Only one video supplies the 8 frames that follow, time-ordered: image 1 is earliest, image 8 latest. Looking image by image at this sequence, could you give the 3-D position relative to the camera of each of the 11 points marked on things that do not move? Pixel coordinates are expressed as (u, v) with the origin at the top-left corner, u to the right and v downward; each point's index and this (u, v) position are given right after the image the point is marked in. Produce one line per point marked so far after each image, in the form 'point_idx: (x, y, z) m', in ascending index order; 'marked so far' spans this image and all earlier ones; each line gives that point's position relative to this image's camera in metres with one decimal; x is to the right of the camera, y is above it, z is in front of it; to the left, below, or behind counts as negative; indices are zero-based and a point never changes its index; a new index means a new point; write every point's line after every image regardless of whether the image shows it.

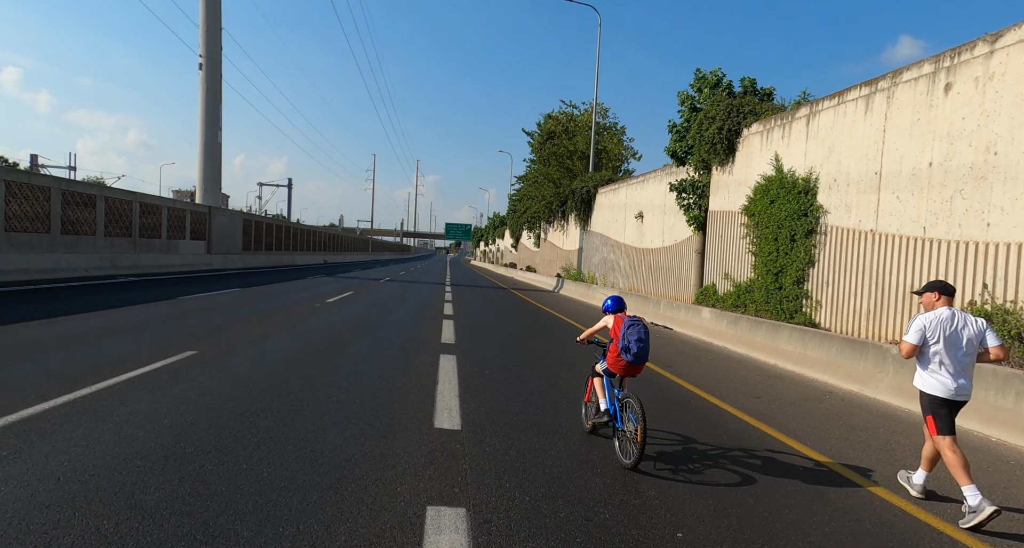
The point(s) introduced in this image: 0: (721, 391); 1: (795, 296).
0: (+2.8, -1.5, +8.4) m
1: (+5.3, -0.4, +11.6) m
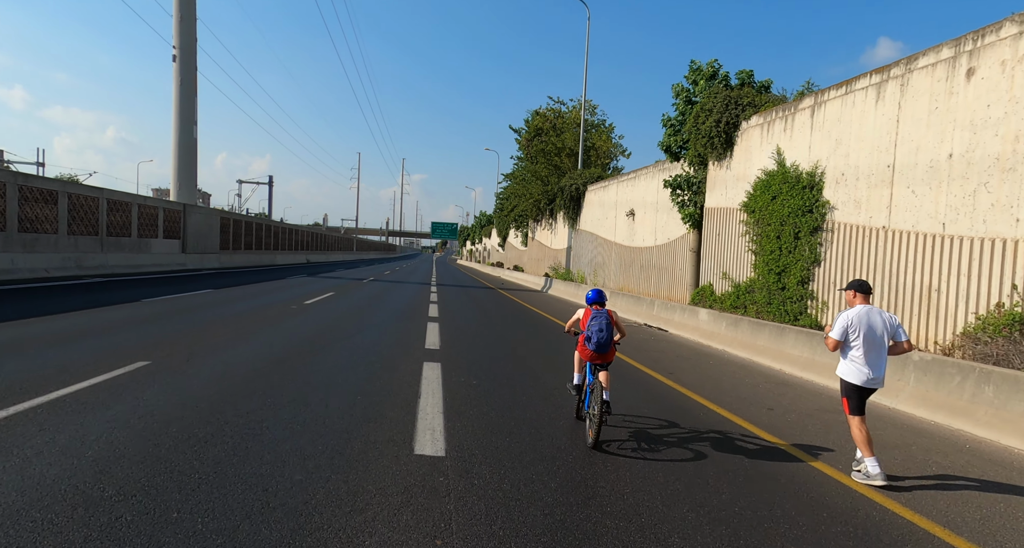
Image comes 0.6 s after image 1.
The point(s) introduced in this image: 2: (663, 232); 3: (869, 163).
0: (+2.7, -1.5, +7.7) m
1: (+5.1, -0.4, +11.0) m
2: (+4.8, +1.3, +19.4) m
3: (+5.5, +1.7, +9.6) m
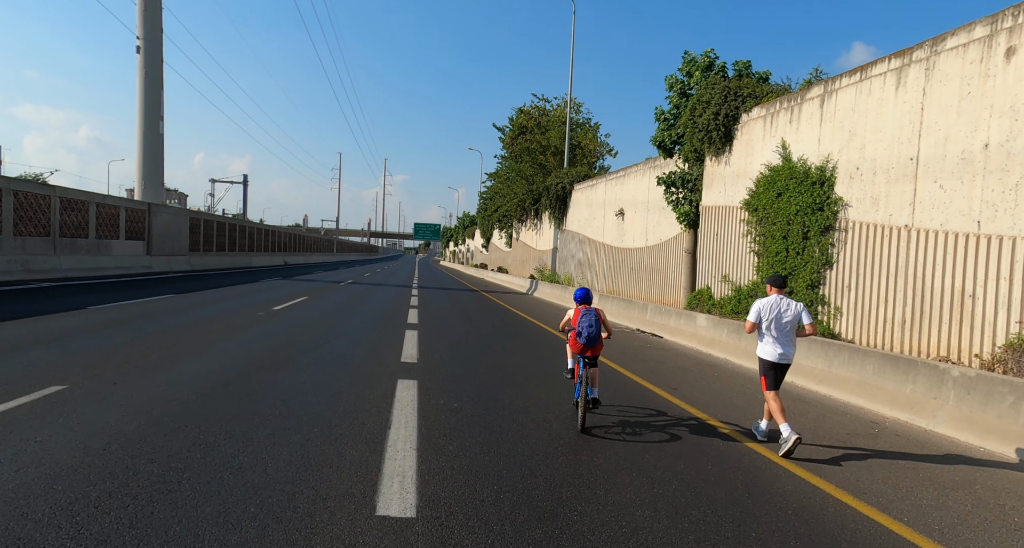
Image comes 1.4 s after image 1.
0: (+2.5, -1.6, +6.8) m
1: (+4.8, -0.4, +10.1) m
2: (+4.3, +1.3, +18.6) m
3: (+5.3, +1.7, +8.7) m
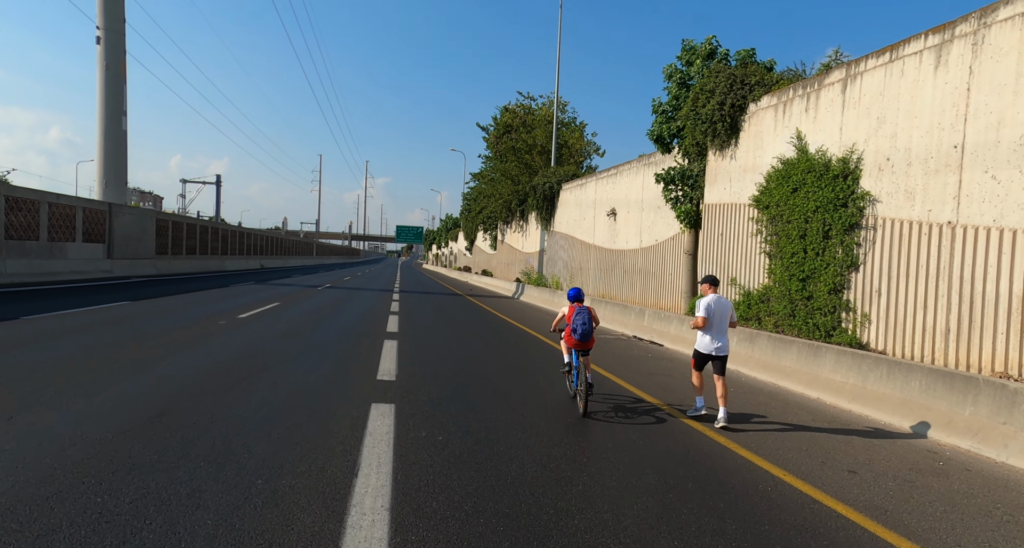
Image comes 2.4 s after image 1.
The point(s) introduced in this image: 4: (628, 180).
0: (+2.5, -1.6, +5.8) m
1: (+4.7, -0.5, +9.1) m
2: (+4.0, +1.2, +17.6) m
3: (+5.2, +1.6, +7.8) m
4: (+3.7, +3.0, +19.6) m
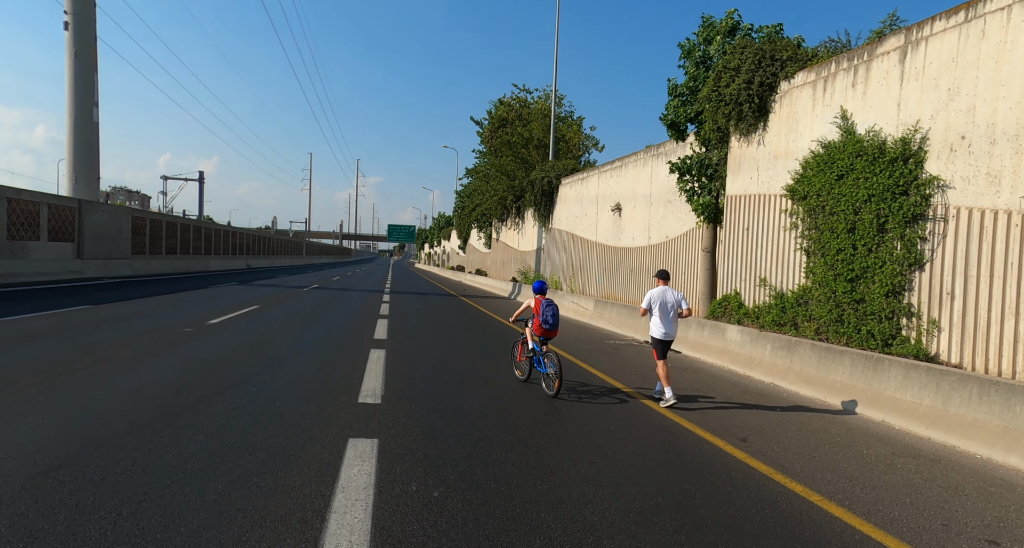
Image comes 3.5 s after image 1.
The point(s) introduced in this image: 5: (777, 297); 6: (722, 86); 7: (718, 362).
0: (+2.6, -1.6, +4.5) m
1: (+4.8, -0.5, +7.9) m
2: (+3.9, +1.2, +16.3) m
3: (+5.2, +1.6, +6.5) m
4: (+3.6, +3.0, +18.3) m
5: (+4.3, -0.4, +10.0) m
6: (+3.8, +3.4, +11.4) m
7: (+3.5, -1.5, +10.6) m
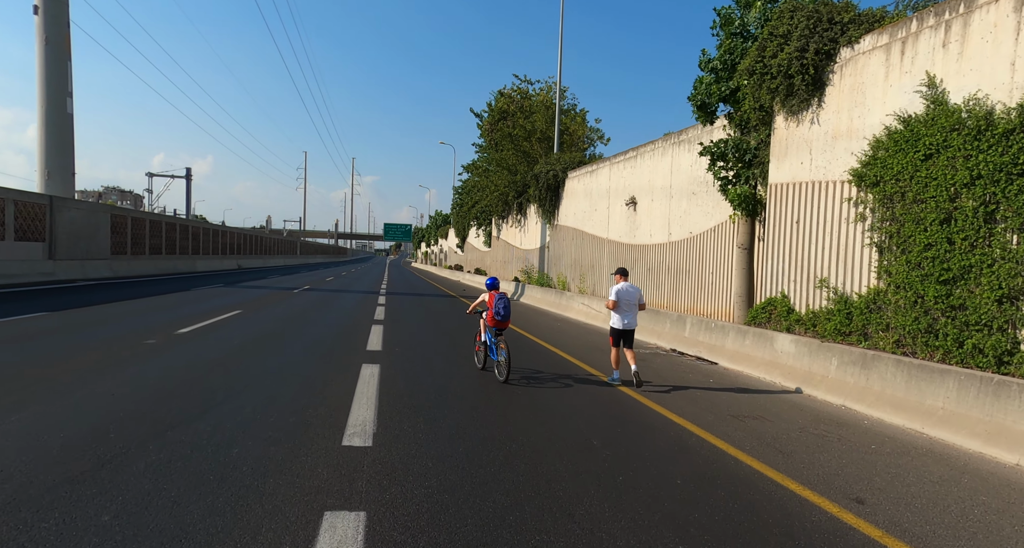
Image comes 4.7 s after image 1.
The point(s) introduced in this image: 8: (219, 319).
0: (+2.9, -1.6, +3.0) m
1: (+5.0, -0.5, +6.3) m
2: (+4.1, +1.2, +14.8) m
3: (+5.5, +1.6, +5.0) m
4: (+3.8, +3.0, +16.8) m
5: (+4.5, -0.4, +8.5) m
6: (+4.0, +3.4, +9.9) m
7: (+3.8, -1.5, +9.1) m
8: (-7.1, -1.1, +15.0) m
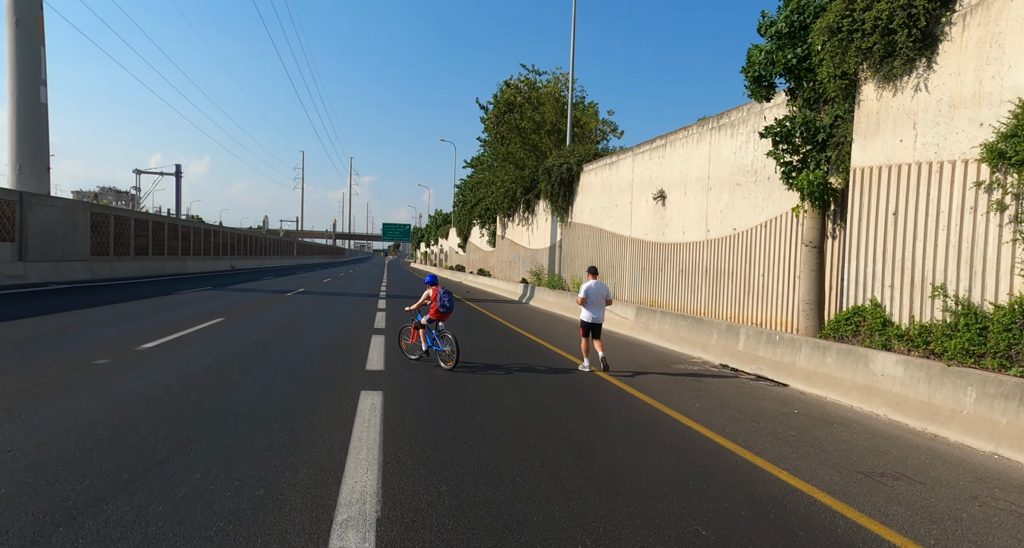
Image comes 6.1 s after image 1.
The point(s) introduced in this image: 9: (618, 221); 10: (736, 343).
0: (+3.3, -1.7, +1.1) m
1: (+5.4, -0.5, +4.5) m
2: (+4.5, +1.1, +12.9) m
3: (+5.9, +1.6, +3.2) m
4: (+4.2, +2.9, +14.9) m
5: (+4.9, -0.4, +6.7) m
6: (+4.4, +3.4, +8.1) m
7: (+4.2, -1.6, +7.3) m
8: (-6.7, -1.2, +13.1) m
9: (+3.2, +1.6, +18.8) m
10: (+3.8, -1.2, +10.5) m
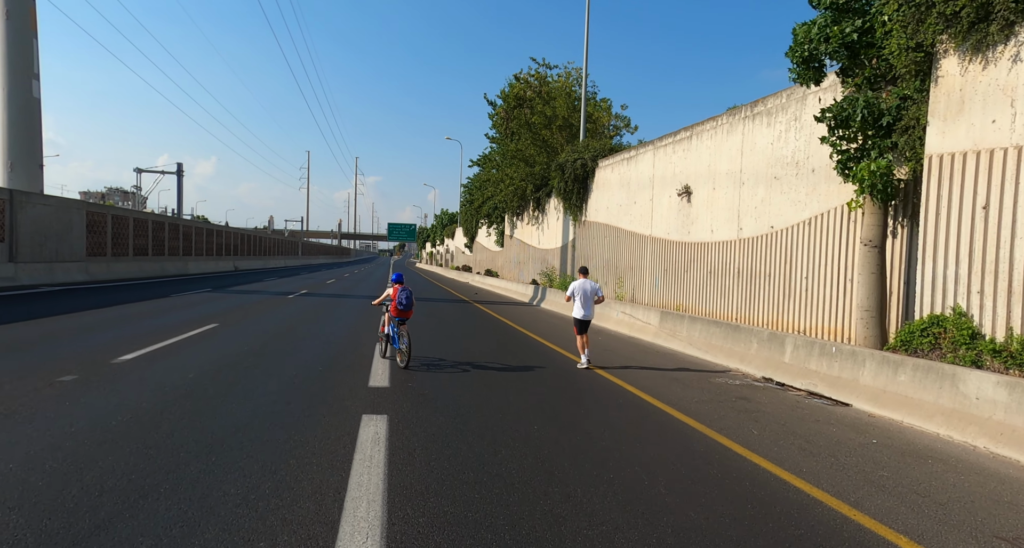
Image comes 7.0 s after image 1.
0: (+3.5, -1.7, 0.0) m
1: (+5.6, -0.6, +3.4) m
2: (+4.8, +1.1, +11.8) m
3: (+6.1, +1.5, +2.0) m
4: (+4.5, +2.9, +13.8) m
5: (+5.2, -0.5, +5.5) m
6: (+4.7, +3.4, +6.9) m
7: (+4.5, -1.6, +6.2) m
8: (-6.4, -1.2, +12.1) m
9: (+3.6, +1.6, +17.7) m
10: (+4.1, -1.2, +9.3) m
